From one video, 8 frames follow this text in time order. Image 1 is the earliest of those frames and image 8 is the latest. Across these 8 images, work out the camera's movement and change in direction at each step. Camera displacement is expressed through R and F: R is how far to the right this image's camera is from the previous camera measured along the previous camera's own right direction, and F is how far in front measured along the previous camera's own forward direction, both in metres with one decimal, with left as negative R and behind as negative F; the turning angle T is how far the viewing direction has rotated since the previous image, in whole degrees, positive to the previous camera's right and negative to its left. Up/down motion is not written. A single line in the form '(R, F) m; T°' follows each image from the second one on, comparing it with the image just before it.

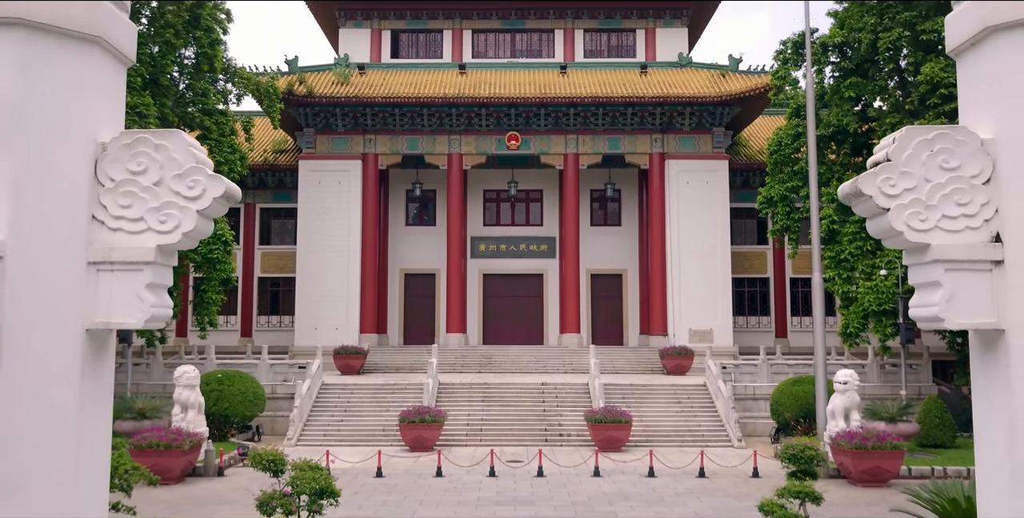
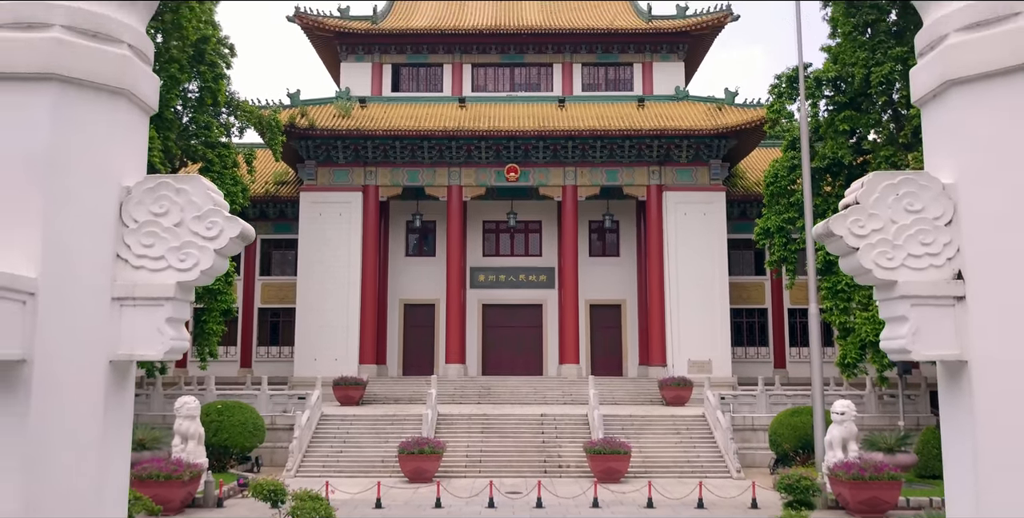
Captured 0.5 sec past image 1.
(0.0, -0.1) m; 0°
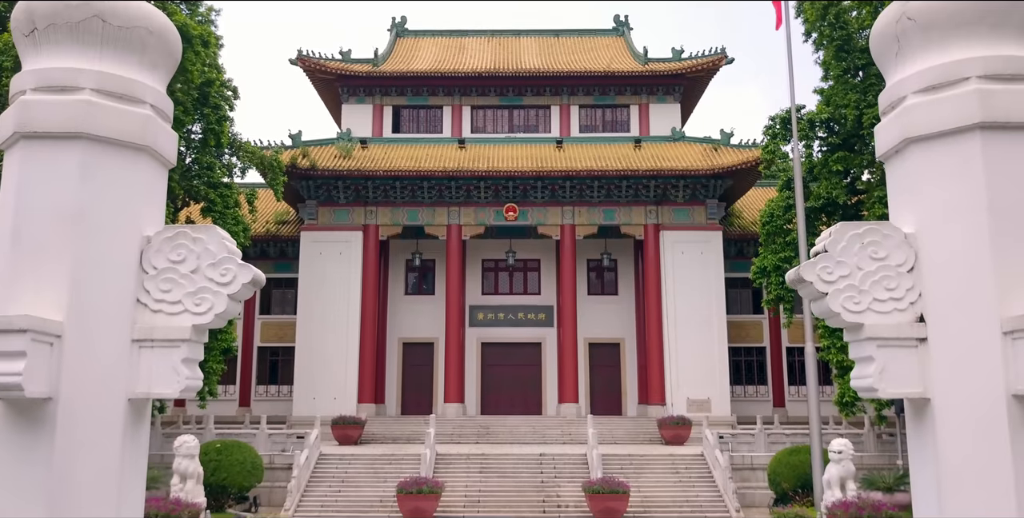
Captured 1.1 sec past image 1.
(0.0, -0.1) m; 0°
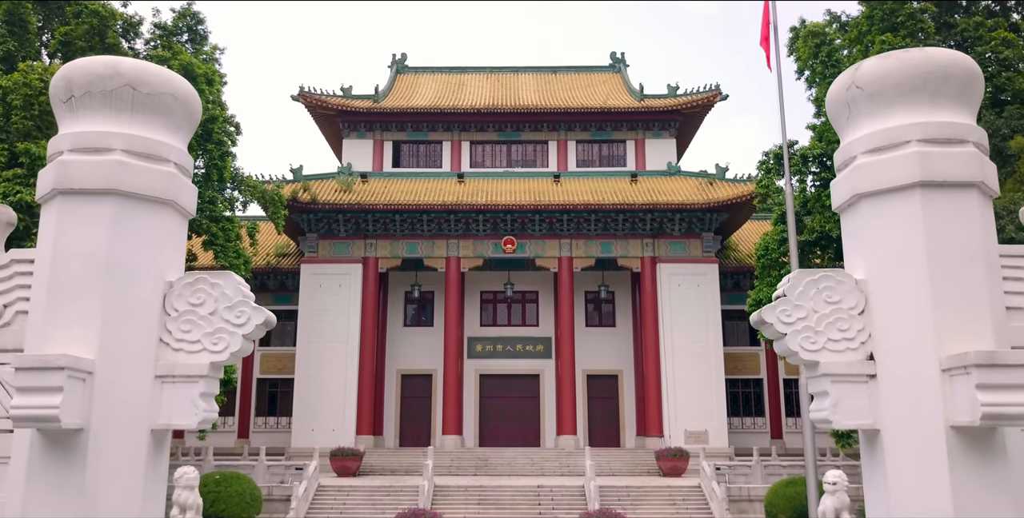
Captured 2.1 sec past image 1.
(0.0, -0.2) m; 0°
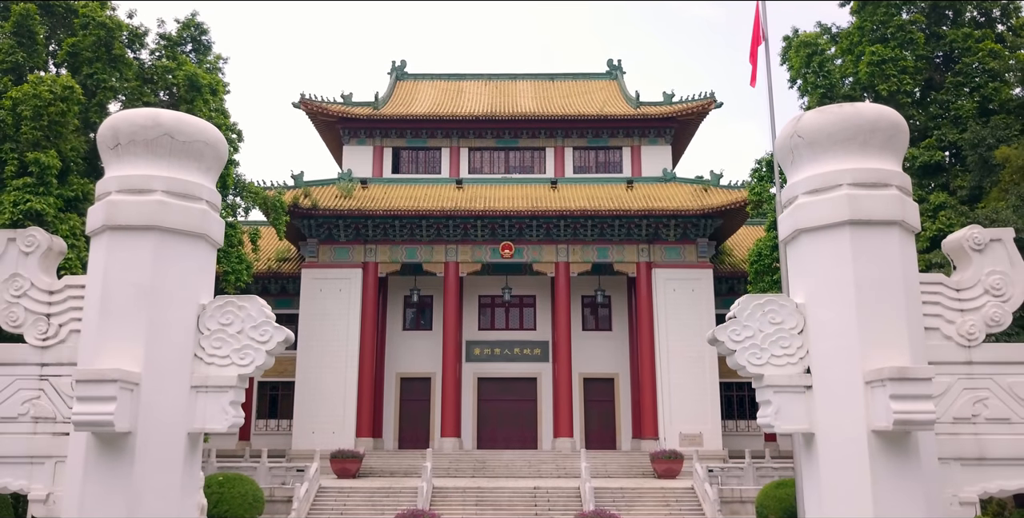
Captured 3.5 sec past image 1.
(0.0, -0.4) m; 0°
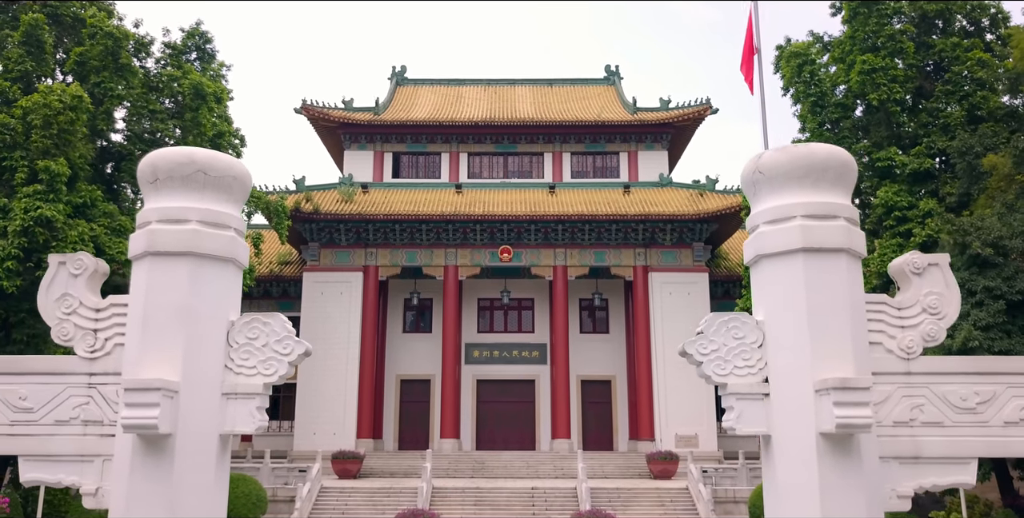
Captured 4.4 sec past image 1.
(0.0, -0.4) m; 0°
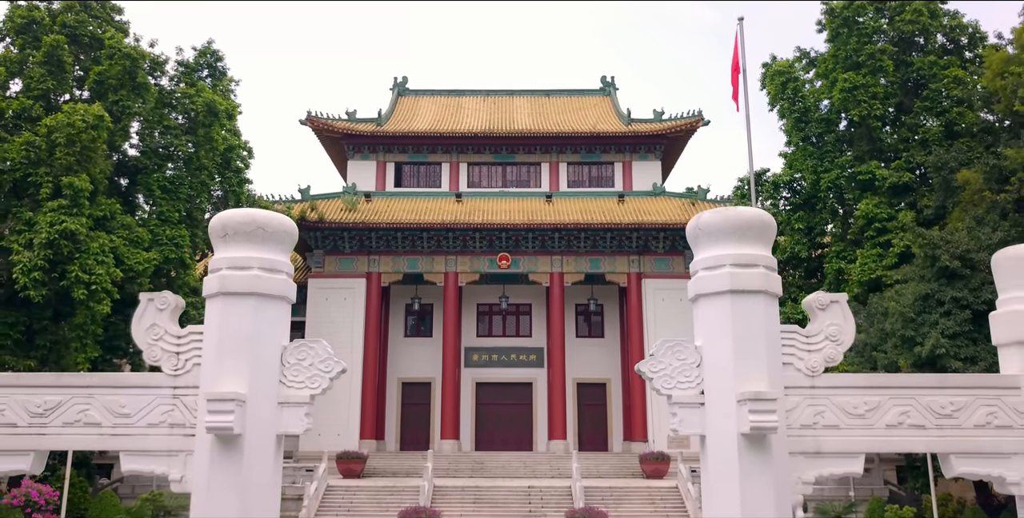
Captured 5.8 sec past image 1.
(0.0, -0.9) m; 0°
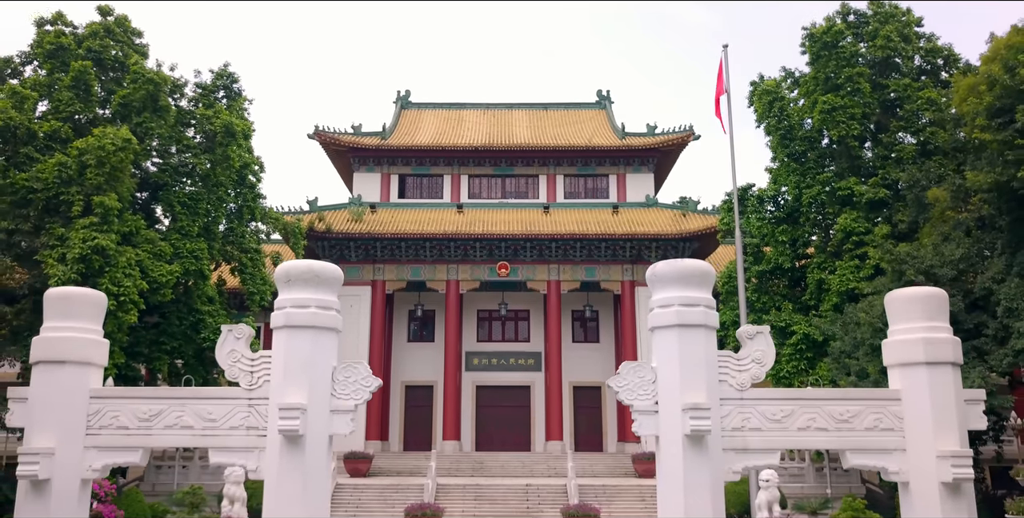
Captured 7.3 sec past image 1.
(0.0, -1.2) m; 0°
